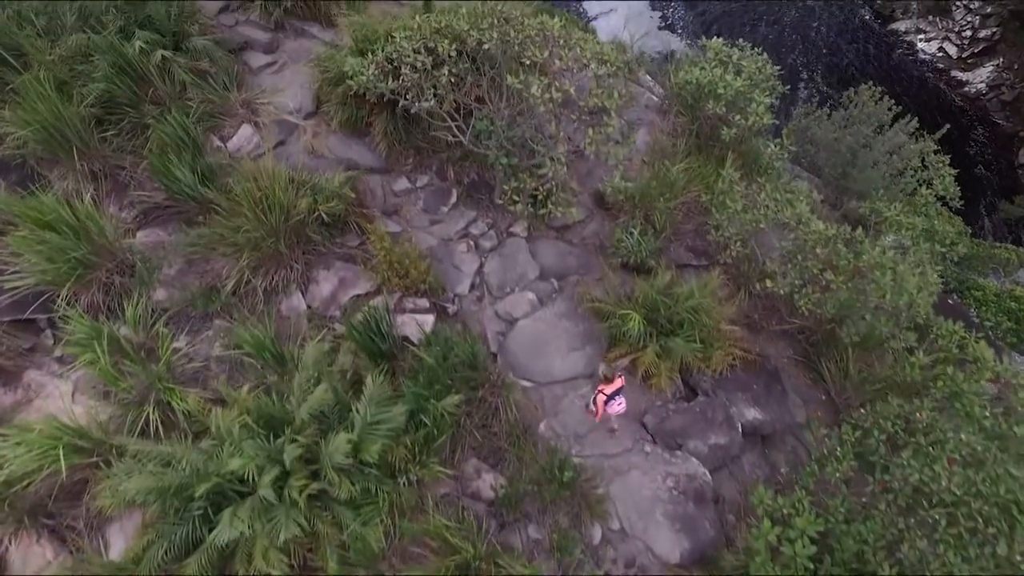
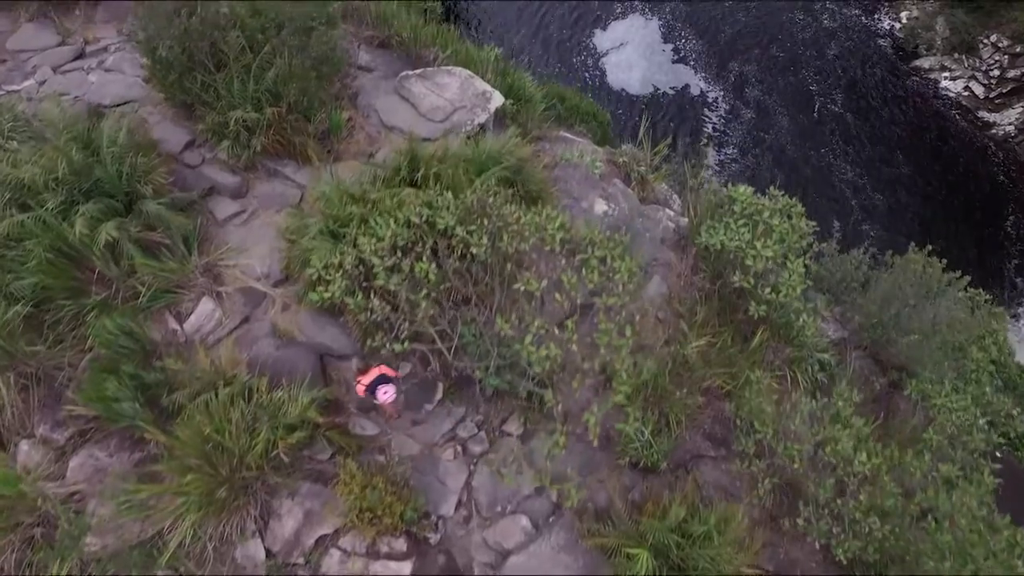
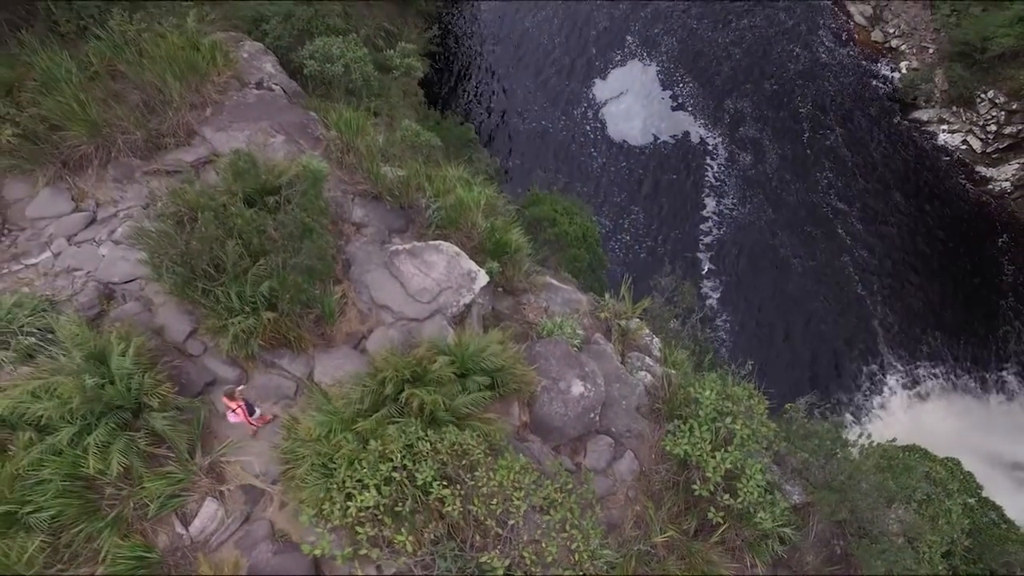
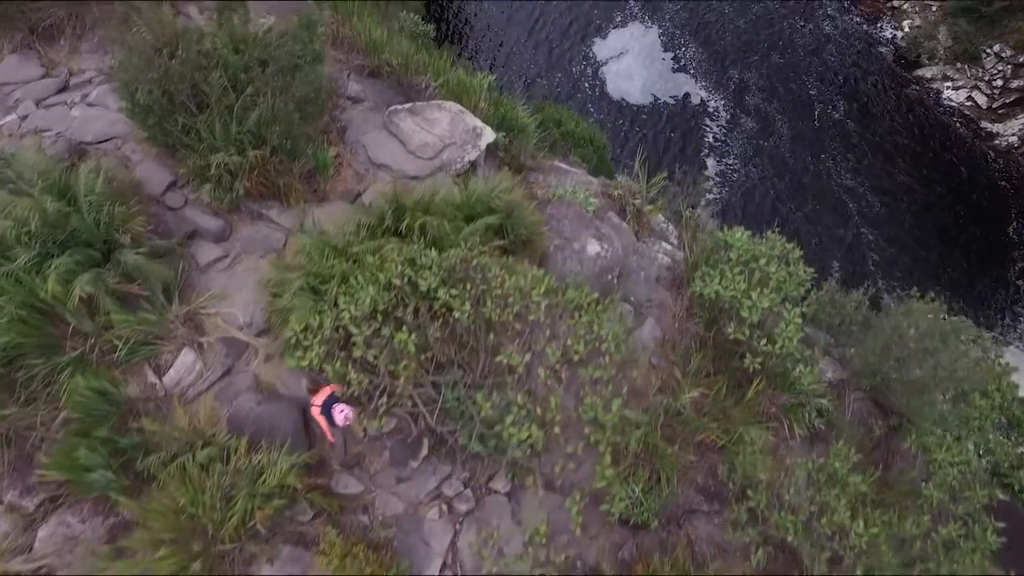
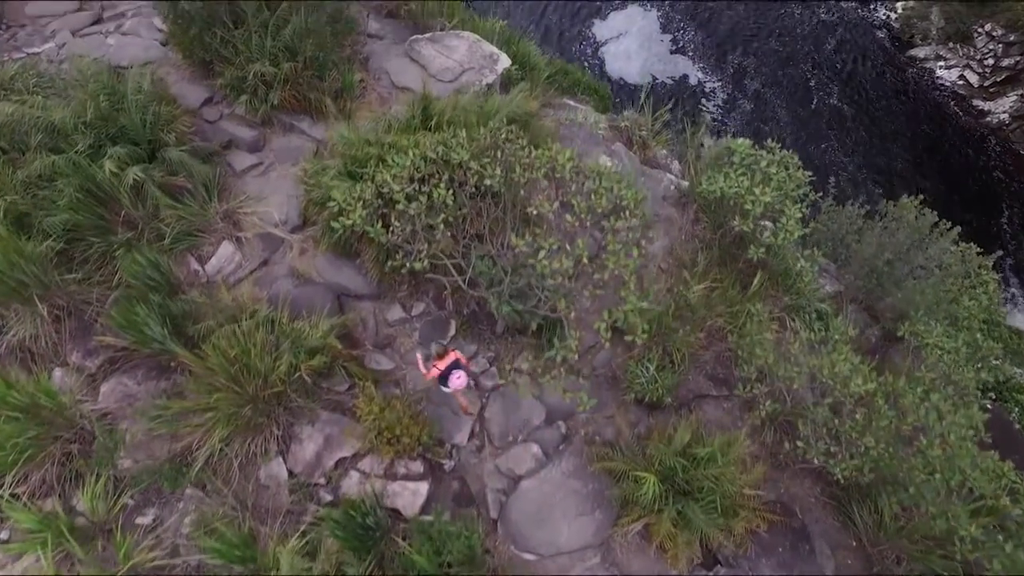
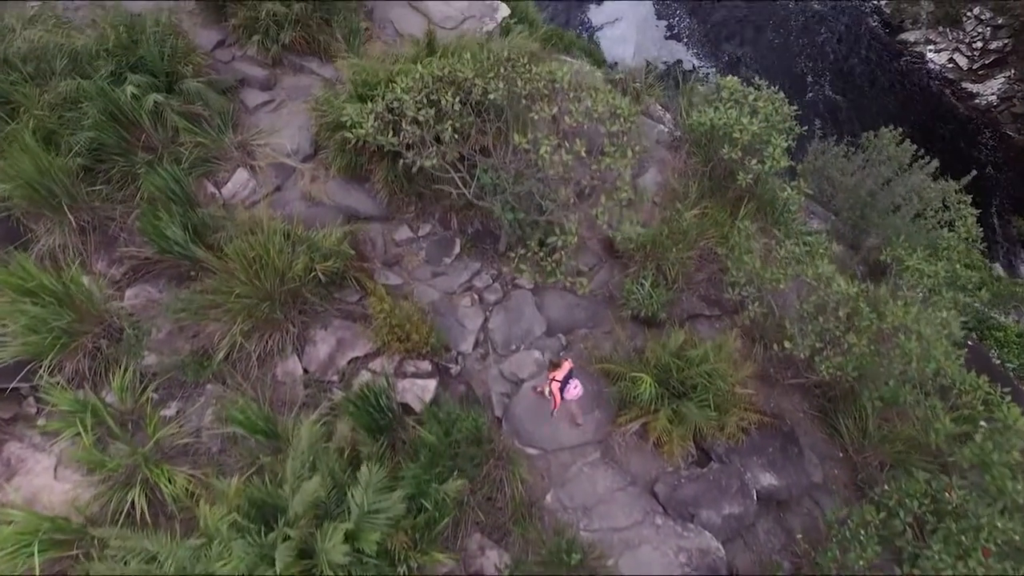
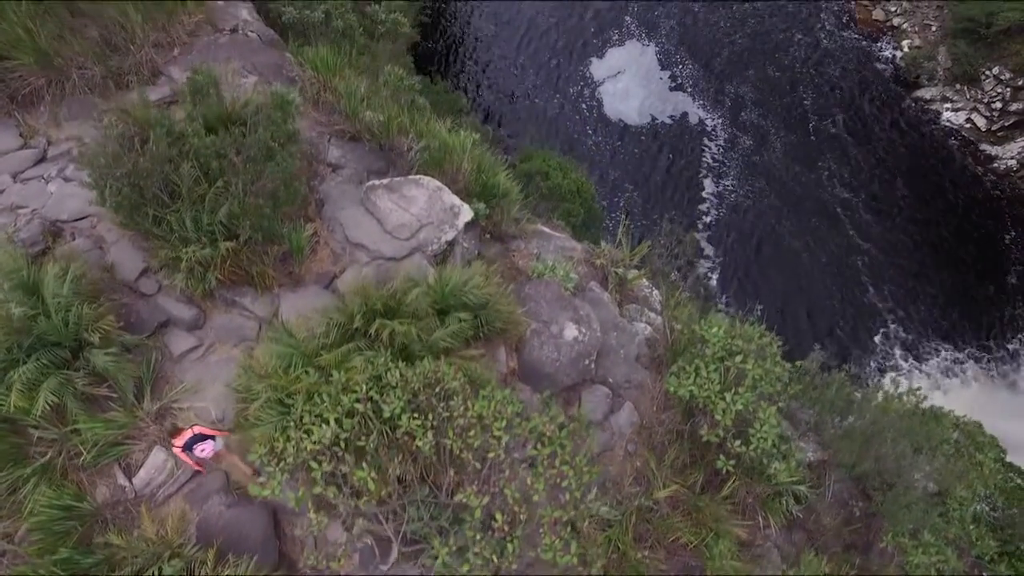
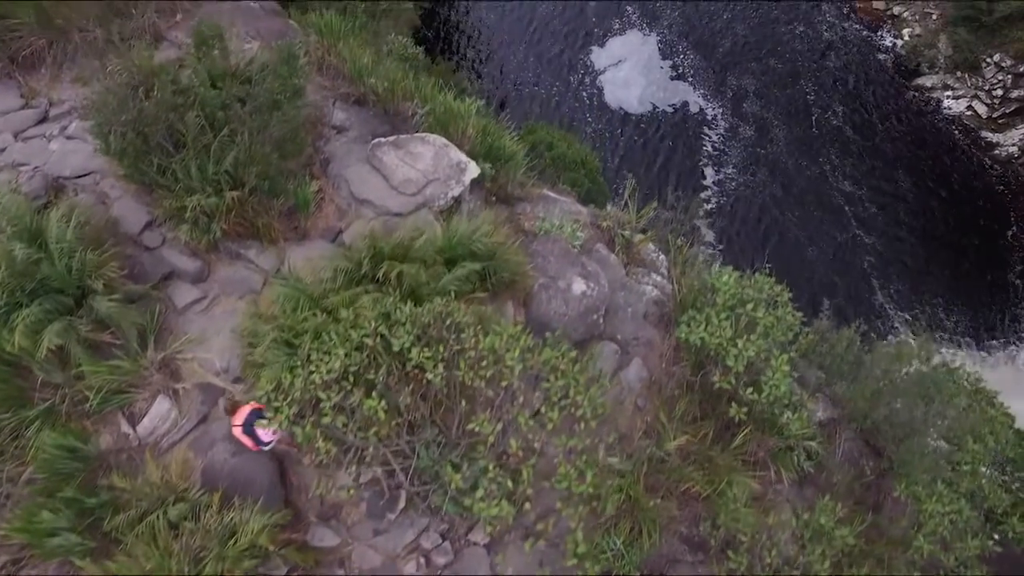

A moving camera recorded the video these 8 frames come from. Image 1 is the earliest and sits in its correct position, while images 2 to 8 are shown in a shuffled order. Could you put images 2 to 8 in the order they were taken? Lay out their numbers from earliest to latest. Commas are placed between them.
6, 5, 2, 4, 8, 7, 3
